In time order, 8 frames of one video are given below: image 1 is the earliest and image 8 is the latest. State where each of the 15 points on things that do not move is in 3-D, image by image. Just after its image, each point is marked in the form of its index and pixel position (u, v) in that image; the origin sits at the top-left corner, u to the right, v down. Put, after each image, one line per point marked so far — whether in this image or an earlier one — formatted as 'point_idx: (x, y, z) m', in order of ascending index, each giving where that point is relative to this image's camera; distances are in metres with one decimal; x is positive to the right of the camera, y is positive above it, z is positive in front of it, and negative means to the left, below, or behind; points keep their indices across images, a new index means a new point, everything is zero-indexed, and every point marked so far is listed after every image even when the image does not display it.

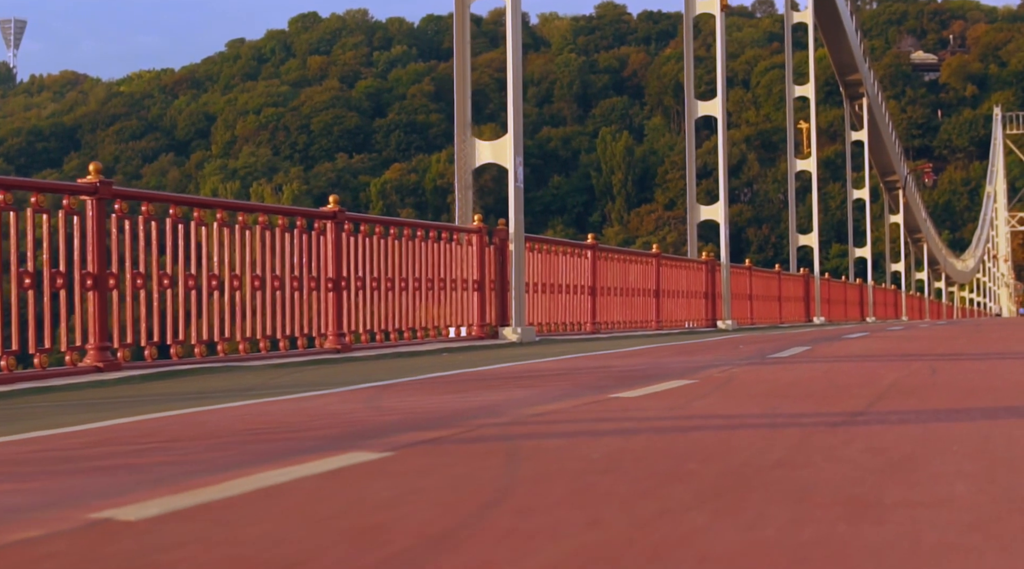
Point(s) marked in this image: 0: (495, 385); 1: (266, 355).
0: (-0.1, -0.5, +7.3) m
1: (-1.9, -0.6, +10.8) m
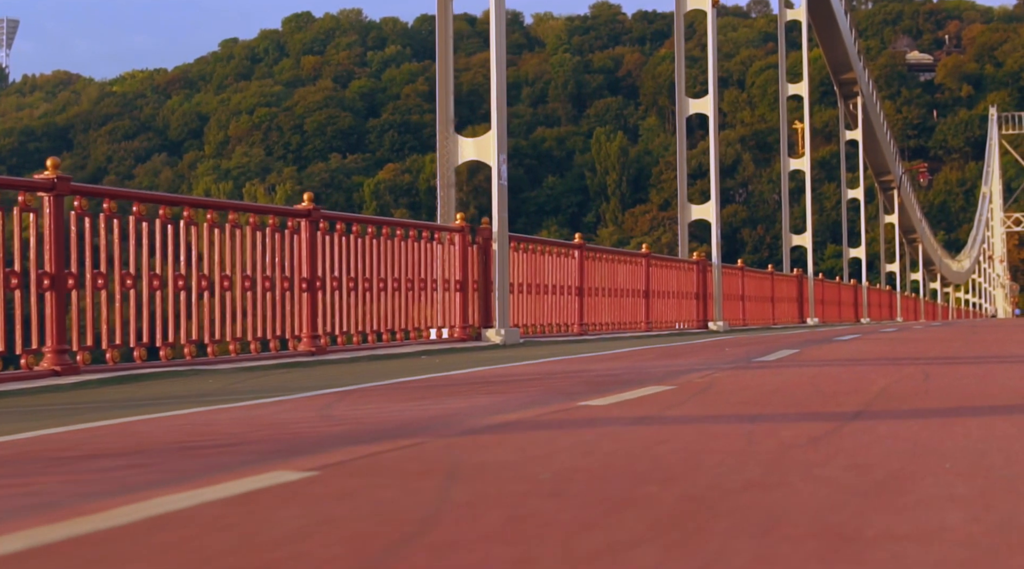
0: (-0.3, -0.5, +6.9) m
1: (-2.0, -0.6, +10.4) m
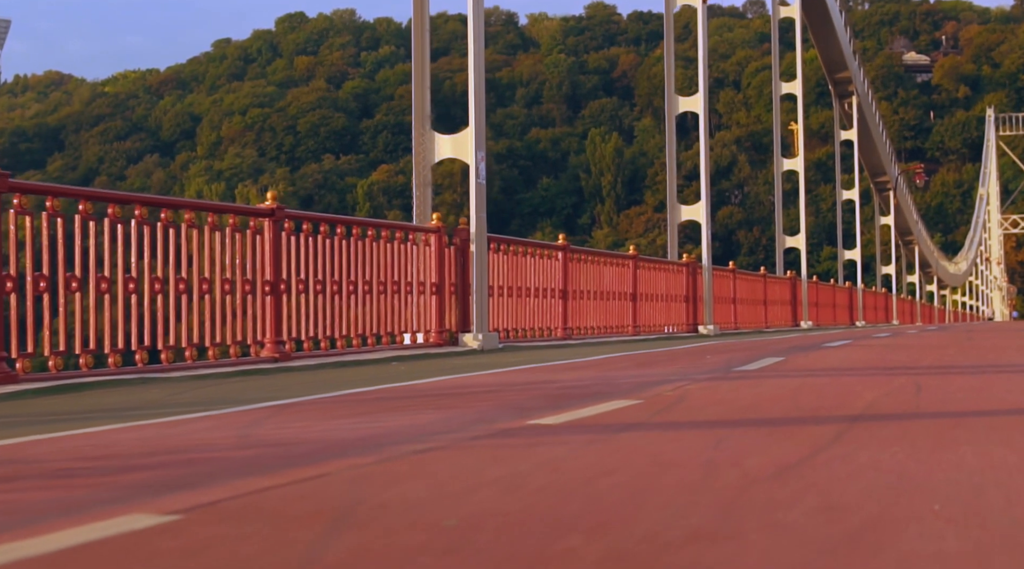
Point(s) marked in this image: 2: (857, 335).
0: (-0.5, -0.6, +6.3) m
1: (-2.3, -0.6, +9.8) m
2: (+4.2, -0.6, +16.8) m
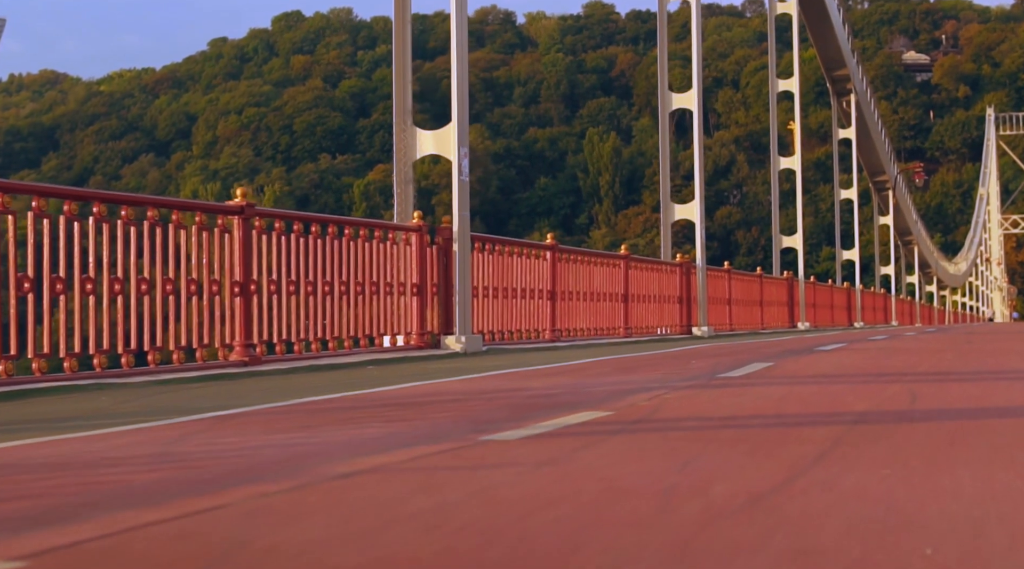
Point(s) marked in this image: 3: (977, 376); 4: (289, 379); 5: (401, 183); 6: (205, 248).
0: (-0.7, -0.6, +5.8) m
1: (-2.4, -0.6, +9.3) m
2: (+4.0, -0.6, +16.4) m
3: (+2.7, -0.5, +7.9) m
4: (-1.6, -0.7, +10.0) m
5: (-1.2, +1.1, +14.4) m
6: (-2.3, +0.3, +10.0) m
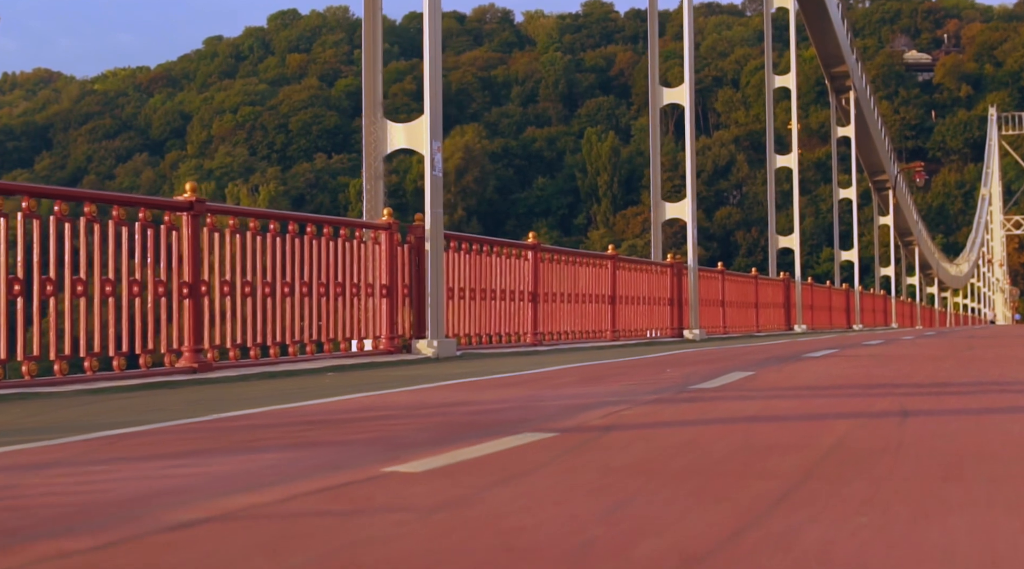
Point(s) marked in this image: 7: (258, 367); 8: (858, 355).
0: (-0.9, -0.6, +5.1) m
1: (-2.7, -0.6, +8.6) m
2: (+3.8, -0.6, +15.6) m
3: (+2.4, -0.5, +7.1) m
4: (-1.8, -0.7, +9.3) m
5: (-1.4, +1.1, +13.7) m
6: (-2.5, +0.3, +9.3) m
7: (-2.0, -0.6, +10.6) m
8: (+2.6, -0.5, +10.5) m
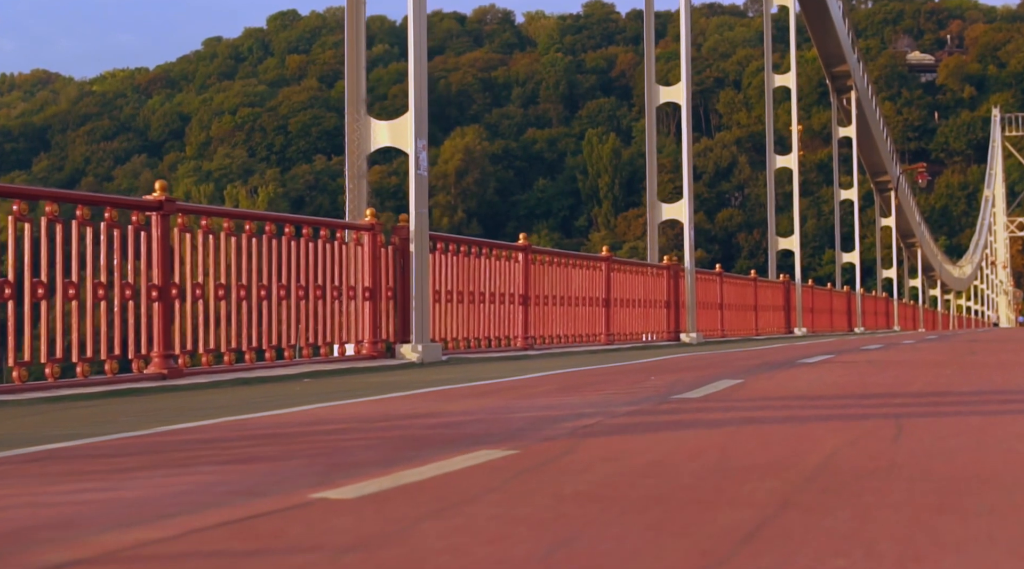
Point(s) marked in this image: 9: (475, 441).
0: (-1.1, -0.6, +4.6) m
1: (-2.8, -0.6, +8.2) m
2: (+3.7, -0.7, +15.2) m
3: (+2.3, -0.6, +6.7) m
4: (-2.0, -0.7, +8.9) m
5: (-1.5, +1.0, +13.3) m
6: (-2.6, +0.2, +8.9) m
7: (-2.1, -0.7, +10.2) m
8: (+2.5, -0.6, +10.1) m
9: (-0.1, -0.6, +5.0) m
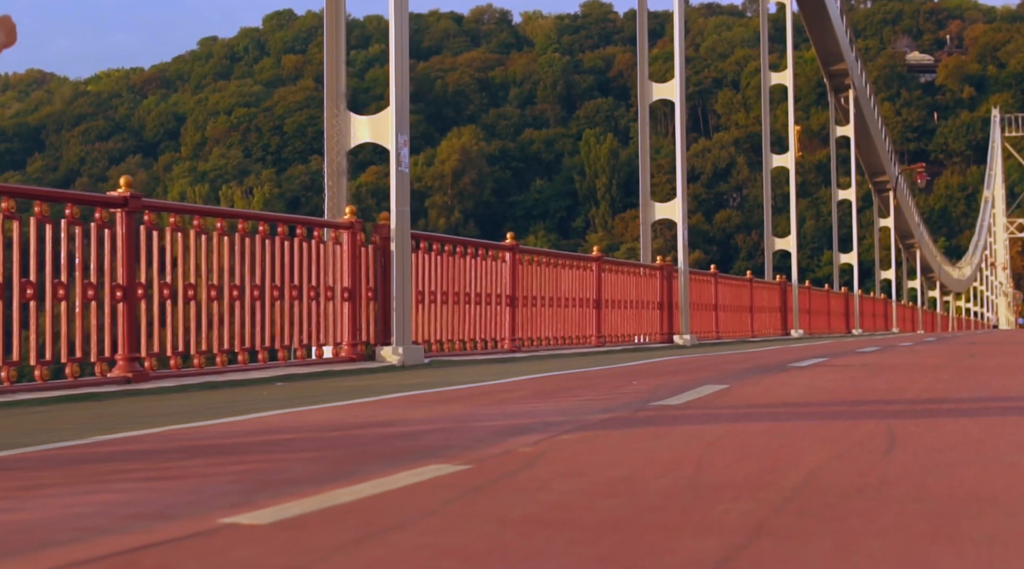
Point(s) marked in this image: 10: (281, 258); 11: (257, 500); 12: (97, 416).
0: (-1.2, -0.6, +4.2) m
1: (-3.0, -0.6, +7.7) m
2: (+3.5, -0.7, +14.8) m
3: (+2.1, -0.6, +6.3) m
4: (-2.1, -0.7, +8.4) m
5: (-1.7, +1.0, +12.8) m
6: (-2.8, +0.2, +8.5) m
7: (-2.3, -0.7, +9.8) m
8: (+2.4, -0.6, +9.7) m
9: (-0.3, -0.6, +4.6) m
10: (-1.9, +0.2, +11.0) m
11: (-0.6, -0.6, +3.5) m
12: (-2.2, -0.7, +7.1) m
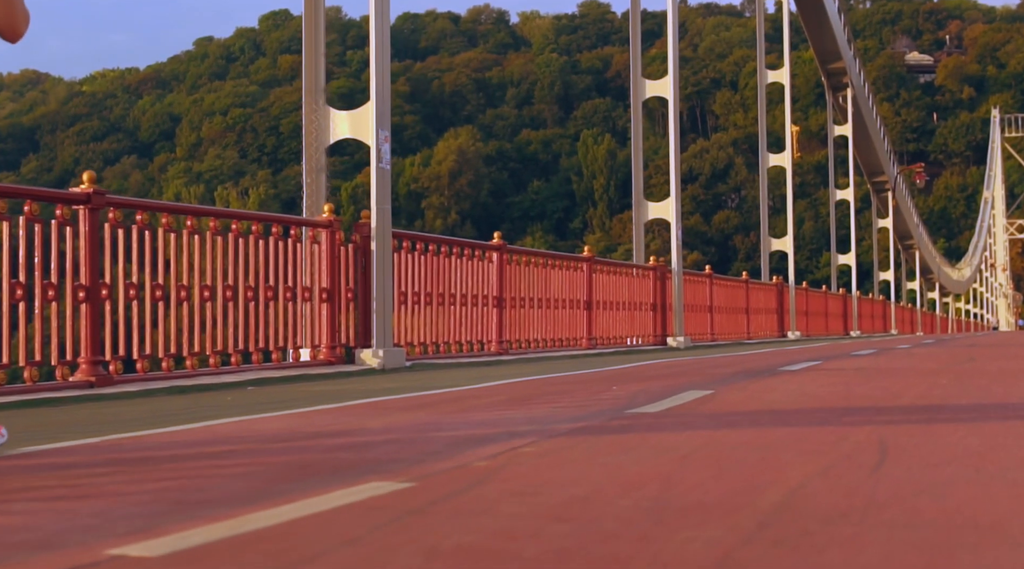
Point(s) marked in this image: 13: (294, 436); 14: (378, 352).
0: (-1.3, -0.6, +3.8) m
1: (-3.1, -0.6, +7.3) m
2: (+3.4, -0.7, +14.3) m
3: (+2.0, -0.5, +5.9) m
4: (-2.3, -0.7, +8.0) m
5: (-1.8, +1.0, +12.4) m
6: (-2.9, +0.2, +8.1) m
7: (-2.4, -0.7, +9.4) m
8: (+2.2, -0.6, +9.3) m
9: (-0.4, -0.6, +4.2) m
10: (-2.1, +0.2, +10.6) m
11: (-0.8, -0.5, +3.1) m
12: (-2.3, -0.7, +6.7) m
13: (-0.8, -0.6, +5.4) m
14: (-1.2, -0.6, +12.2) m
